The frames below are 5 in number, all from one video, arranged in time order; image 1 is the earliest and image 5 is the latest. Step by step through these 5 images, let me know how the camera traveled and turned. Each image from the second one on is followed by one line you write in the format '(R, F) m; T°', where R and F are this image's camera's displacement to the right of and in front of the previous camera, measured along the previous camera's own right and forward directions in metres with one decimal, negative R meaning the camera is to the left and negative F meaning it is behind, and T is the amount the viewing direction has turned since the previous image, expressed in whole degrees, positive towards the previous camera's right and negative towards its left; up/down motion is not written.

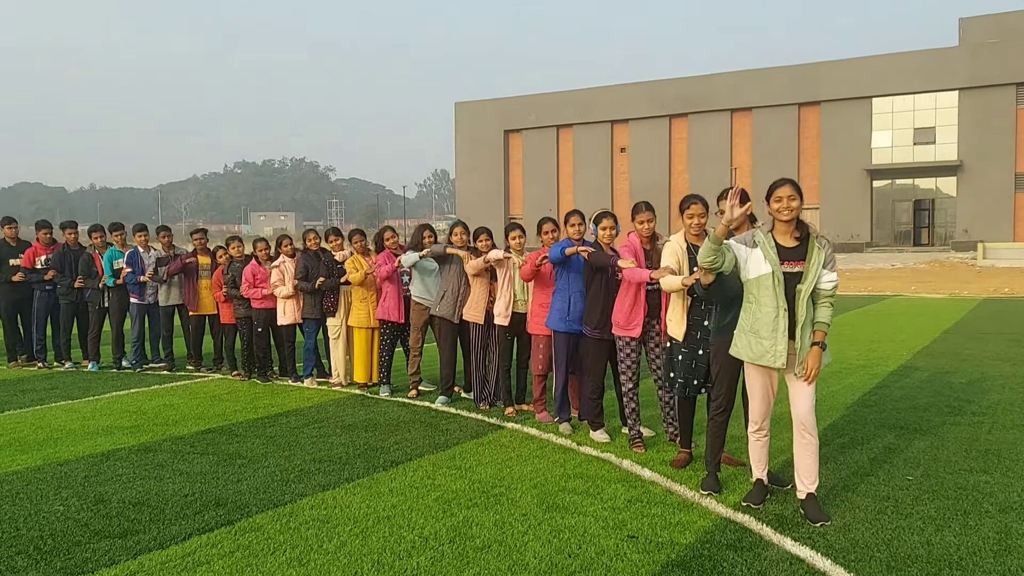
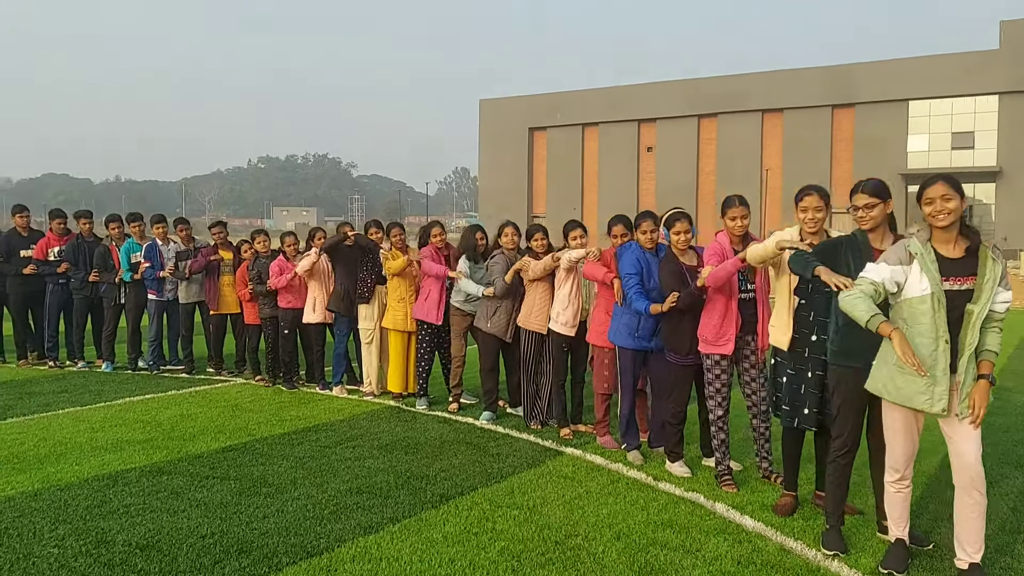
(-0.3, +0.7) m; -1°
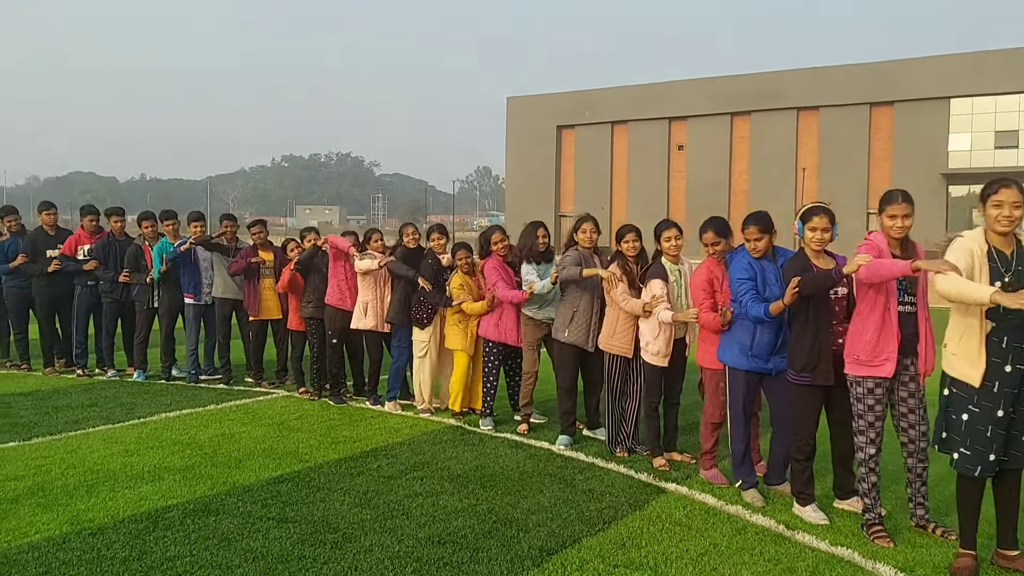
(-0.4, +0.7) m; -1°
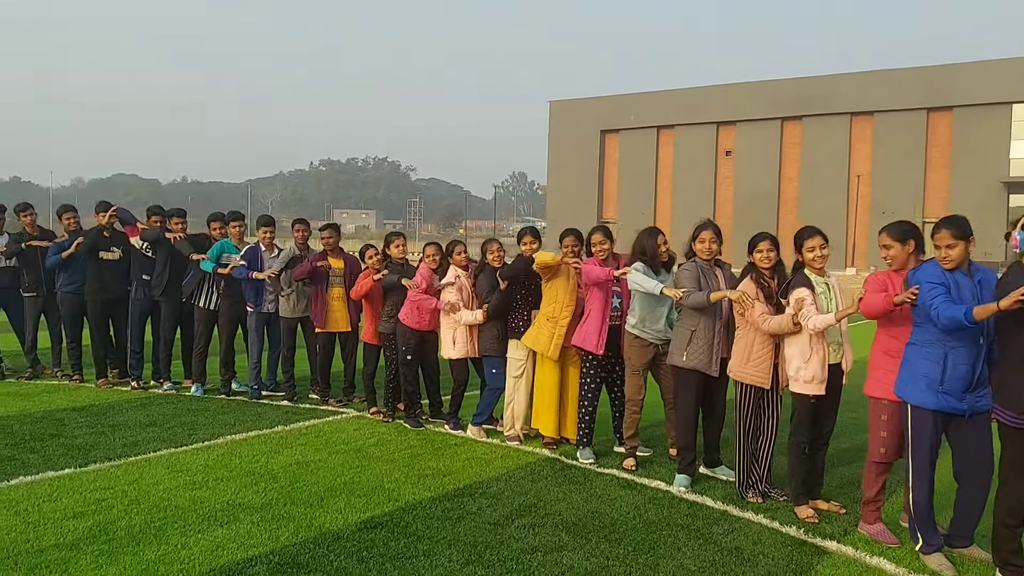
(-0.5, +0.6) m; -2°
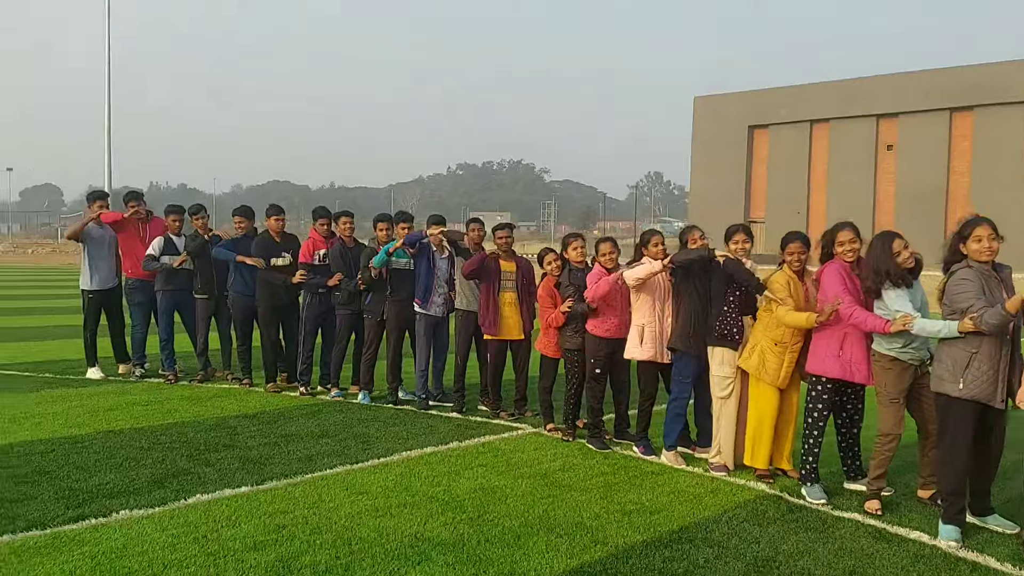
(-0.4, +0.6) m; -9°
